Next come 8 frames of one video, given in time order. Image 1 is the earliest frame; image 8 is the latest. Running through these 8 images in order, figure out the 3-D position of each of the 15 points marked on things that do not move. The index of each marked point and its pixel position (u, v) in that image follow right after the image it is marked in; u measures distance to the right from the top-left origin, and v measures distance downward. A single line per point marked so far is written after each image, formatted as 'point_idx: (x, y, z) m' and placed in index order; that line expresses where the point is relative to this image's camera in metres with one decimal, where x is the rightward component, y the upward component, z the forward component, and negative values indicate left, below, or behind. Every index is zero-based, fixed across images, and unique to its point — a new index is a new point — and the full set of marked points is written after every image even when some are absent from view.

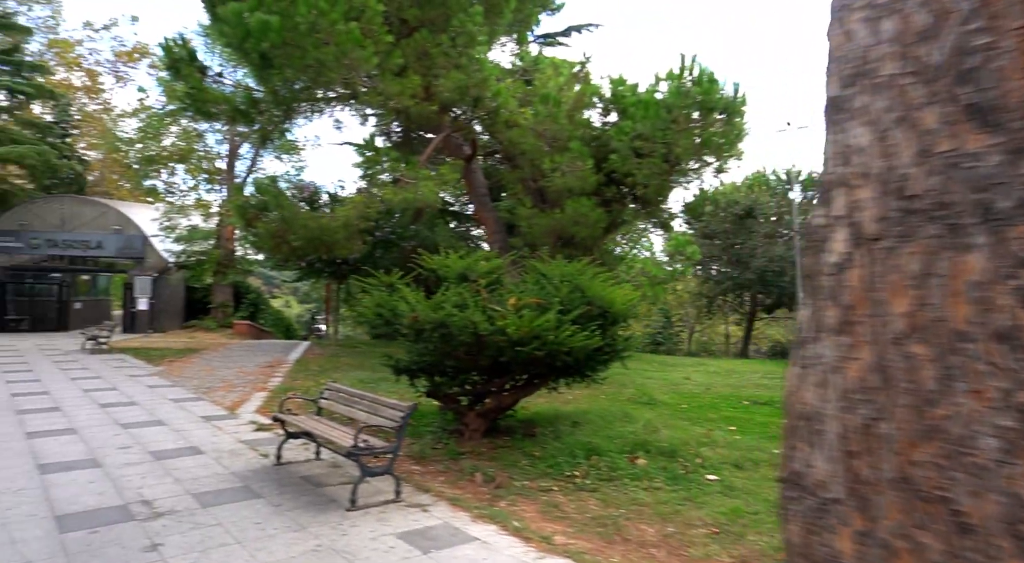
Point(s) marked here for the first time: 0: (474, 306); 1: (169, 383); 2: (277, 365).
0: (-0.4, -0.3, +6.4) m
1: (-5.9, -1.8, +10.1) m
2: (-5.2, -1.9, +13.1) m
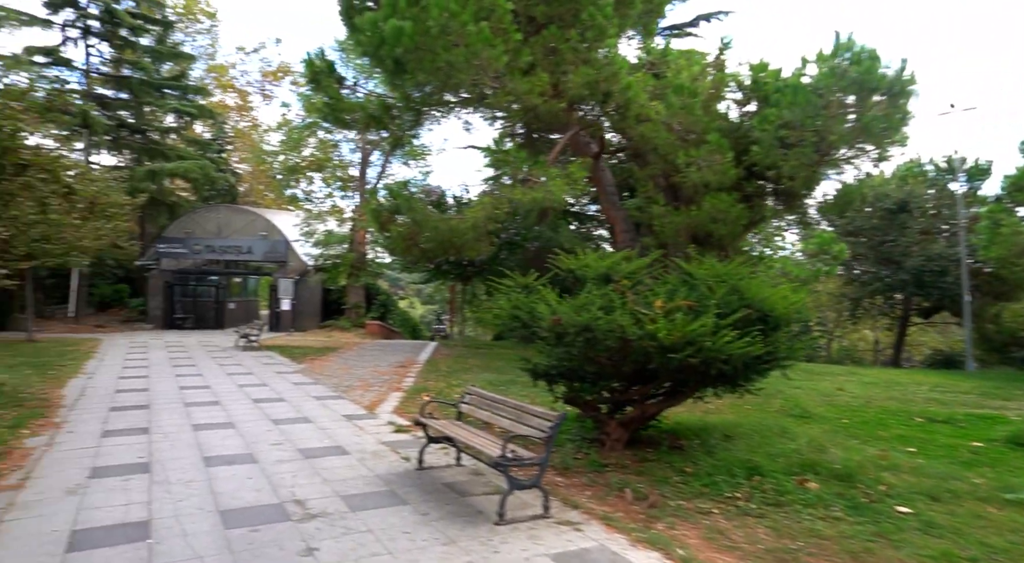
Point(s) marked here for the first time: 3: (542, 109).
0: (+1.1, -0.3, +5.9) m
1: (-3.6, -1.8, +10.6) m
2: (-2.3, -1.9, +13.4) m
3: (+0.7, +3.7, +12.5) m
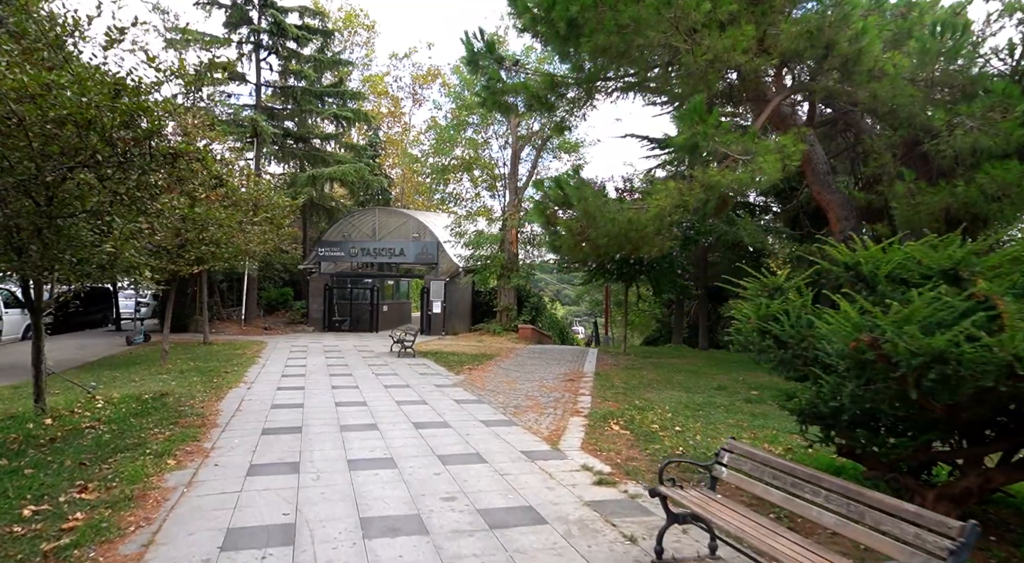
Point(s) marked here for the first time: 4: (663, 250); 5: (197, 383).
0: (+2.9, -0.3, +3.6) m
1: (-0.6, -1.9, +9.2) m
2: (+1.3, -2.0, +11.6) m
3: (+4.0, +3.7, +10.1) m
4: (+3.0, +0.6, +11.5) m
5: (-5.4, -1.8, +10.1) m
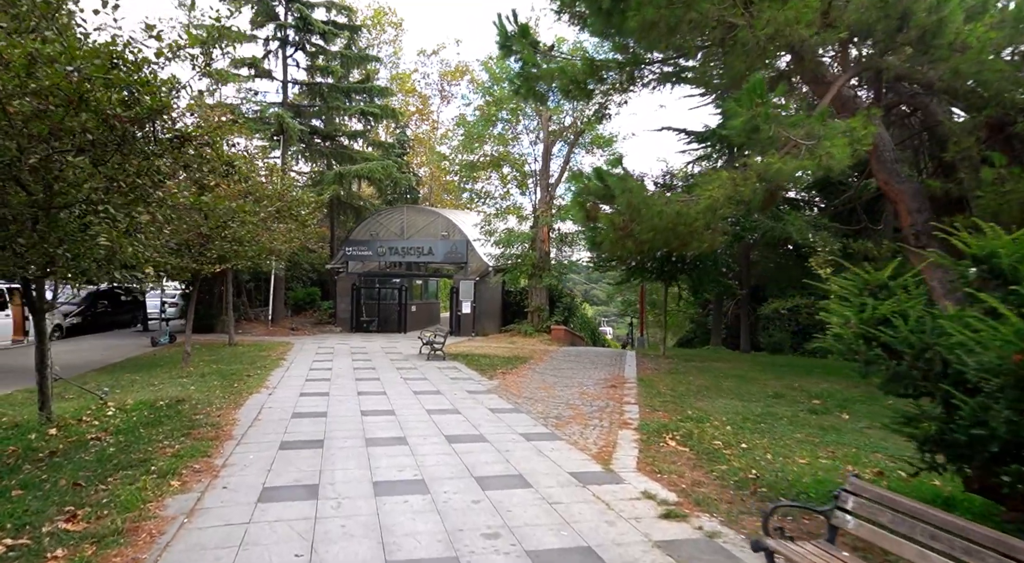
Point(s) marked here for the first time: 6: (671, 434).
0: (+3.2, -0.2, +2.7) m
1: (0.0, -1.8, +8.5) m
2: (+2.0, -1.9, +10.8) m
3: (+4.6, +3.7, +9.1) m
4: (+3.7, +0.7, +10.6) m
5: (-4.8, -1.7, +9.5) m
6: (+1.9, -1.8, +7.0) m
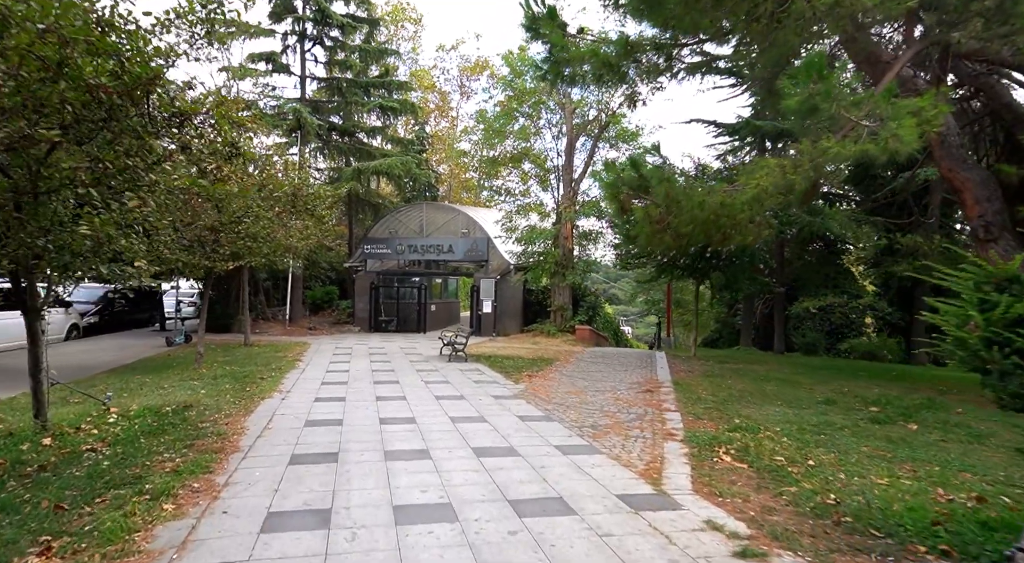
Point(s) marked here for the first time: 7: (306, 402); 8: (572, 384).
0: (+3.5, -0.2, +1.9) m
1: (+0.4, -1.8, +7.8) m
2: (+2.5, -1.9, +10.0) m
3: (+5.0, +3.8, +8.3) m
4: (+4.1, +0.7, +9.8) m
5: (-4.4, -1.7, +9.0) m
6: (+2.3, -1.8, +6.2) m
7: (-3.0, -1.8, +8.6) m
8: (+1.1, -1.9, +10.8) m
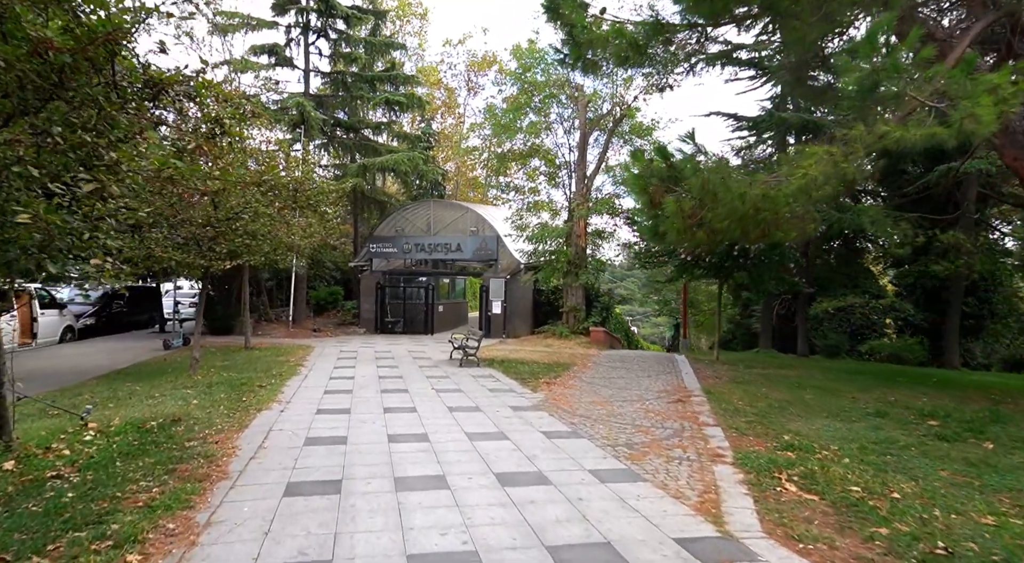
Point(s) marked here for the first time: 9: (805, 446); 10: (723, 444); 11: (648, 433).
0: (+3.7, -0.2, +1.1) m
1: (+0.7, -1.8, +7.0) m
2: (+2.8, -1.9, +9.2) m
3: (+5.3, +3.8, +7.4) m
4: (+4.4, +0.7, +9.0) m
5: (-4.1, -1.7, +8.2) m
6: (+2.5, -1.8, +5.4) m
7: (-2.7, -1.8, +7.8) m
8: (+1.4, -1.9, +10.0) m
9: (+3.3, -1.8, +6.5) m
10: (+2.4, -1.8, +6.6) m
11: (+1.6, -1.8, +7.0) m
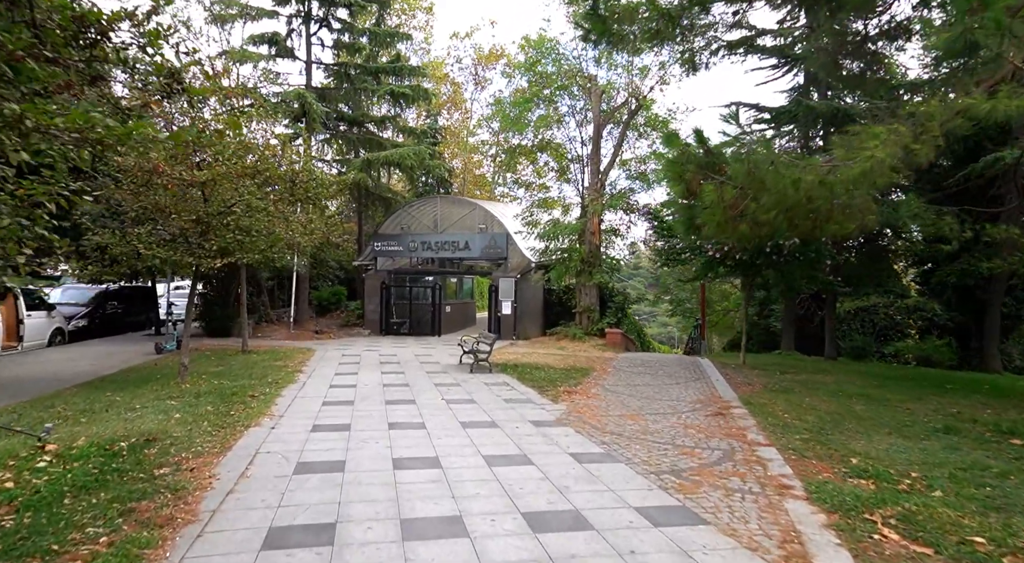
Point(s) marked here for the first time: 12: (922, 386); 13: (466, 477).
0: (+3.9, -0.2, +0.1) m
1: (+0.9, -1.8, +6.0) m
2: (+3.0, -1.9, +8.2) m
3: (+5.5, +3.8, +6.4) m
4: (+4.7, +0.7, +8.0) m
5: (-3.8, -1.7, +7.3) m
6: (+2.8, -1.8, +4.5) m
7: (-2.5, -1.8, +6.9) m
8: (+1.7, -1.9, +9.0) m
9: (+3.5, -1.8, +5.5) m
10: (+2.6, -1.8, +5.6) m
11: (+1.9, -1.8, +6.0) m
12: (+8.1, -2.1, +11.5) m
13: (-0.4, -1.8, +5.4) m
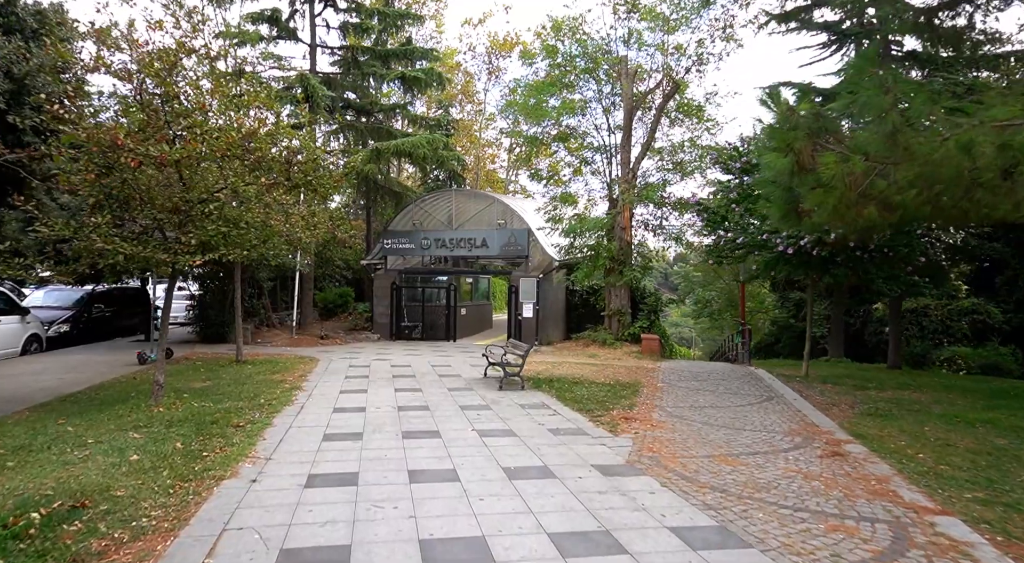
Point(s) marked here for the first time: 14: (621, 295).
0: (+4.4, -0.2, -1.8) m
1: (+1.5, -1.8, +4.2) m
2: (+3.6, -1.9, +6.4) m
3: (+6.1, +3.8, +4.5) m
4: (+5.3, +0.7, +6.1) m
5: (-3.3, -1.7, +5.5) m
6: (+3.3, -1.8, +2.6) m
7: (-1.9, -1.8, +5.1) m
8: (+2.3, -1.9, +7.1) m
9: (+4.1, -1.8, +3.7) m
10: (+3.2, -1.8, +3.7) m
11: (+2.4, -1.8, +4.2) m
12: (+8.7, -2.1, +9.6) m
13: (+0.1, -1.8, +3.6) m
14: (+3.6, -0.4, +19.1) m
